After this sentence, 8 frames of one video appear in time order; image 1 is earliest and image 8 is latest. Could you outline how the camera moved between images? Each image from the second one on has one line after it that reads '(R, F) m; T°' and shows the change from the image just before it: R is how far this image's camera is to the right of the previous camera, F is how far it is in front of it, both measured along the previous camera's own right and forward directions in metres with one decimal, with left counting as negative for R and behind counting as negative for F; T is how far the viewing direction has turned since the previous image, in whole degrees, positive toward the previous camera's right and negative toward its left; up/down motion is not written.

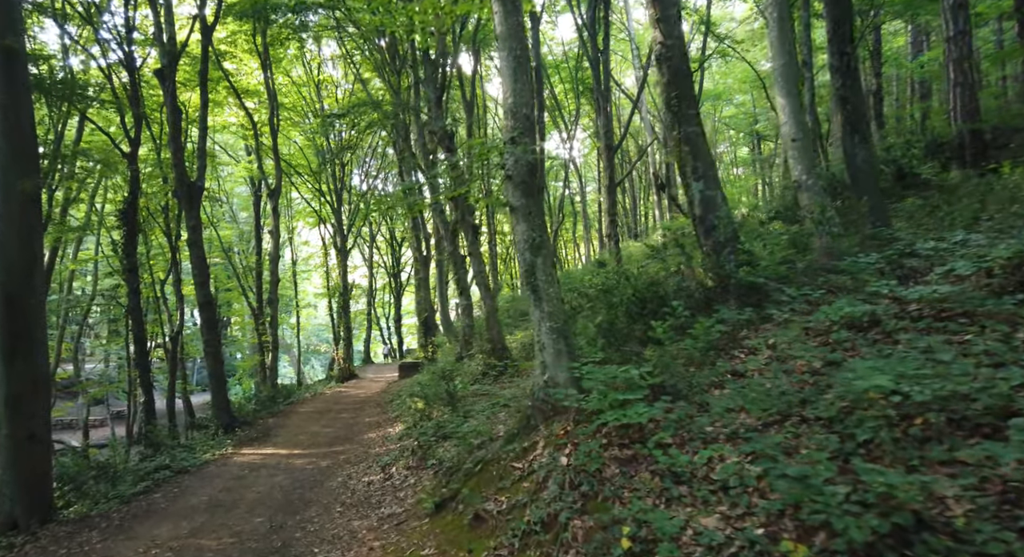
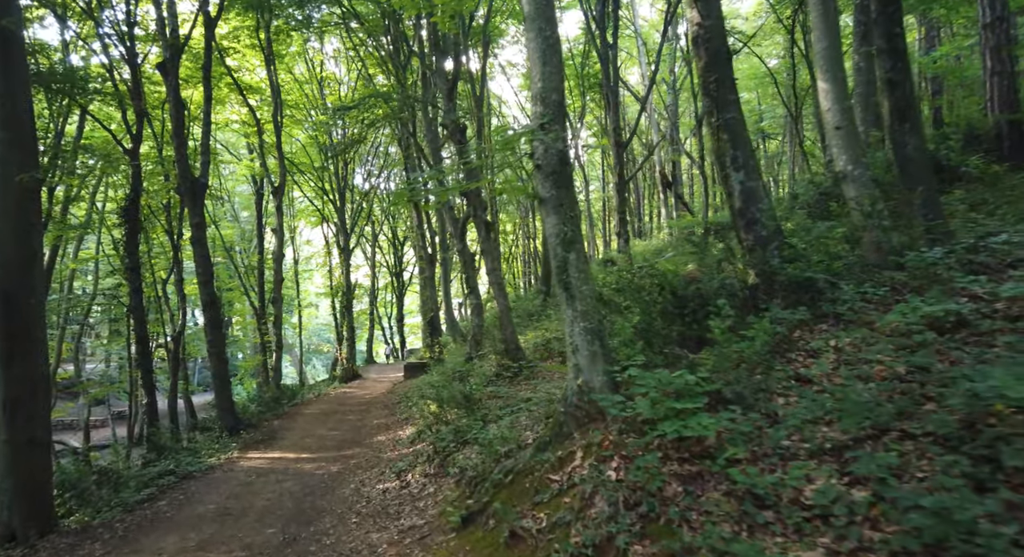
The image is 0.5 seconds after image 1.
(-0.2, +0.3) m; 0°
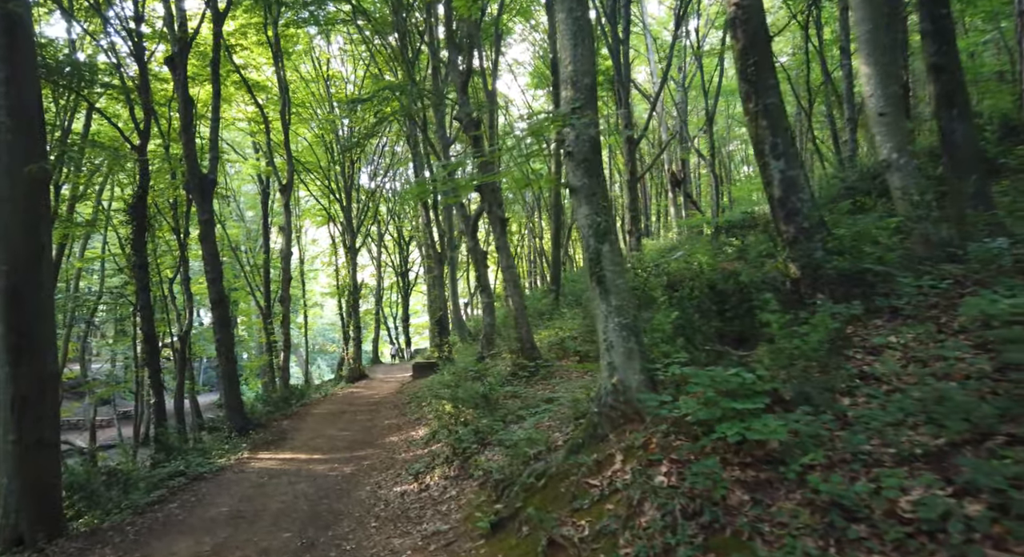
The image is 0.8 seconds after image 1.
(-0.2, +0.2) m; 0°
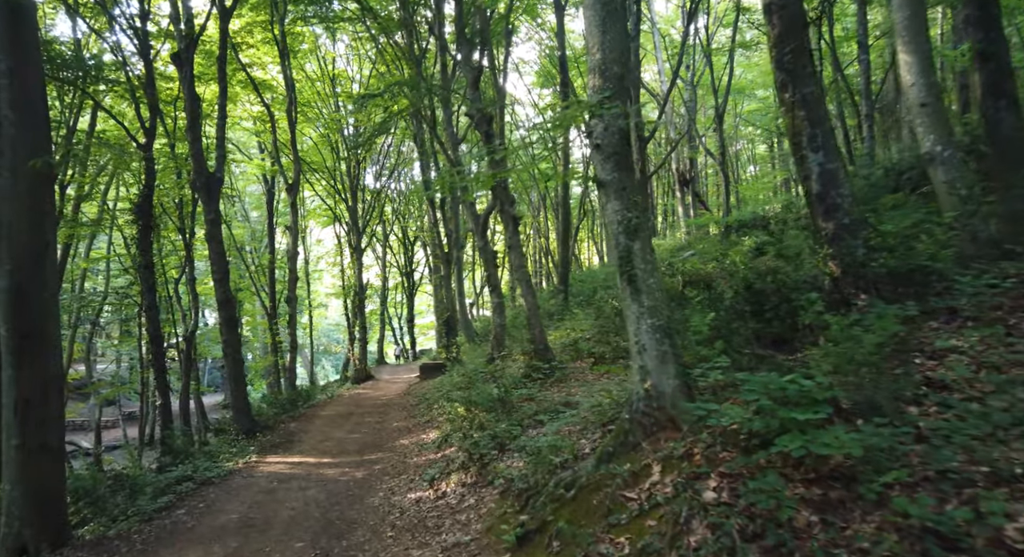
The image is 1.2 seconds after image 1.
(-0.2, +0.2) m; 0°
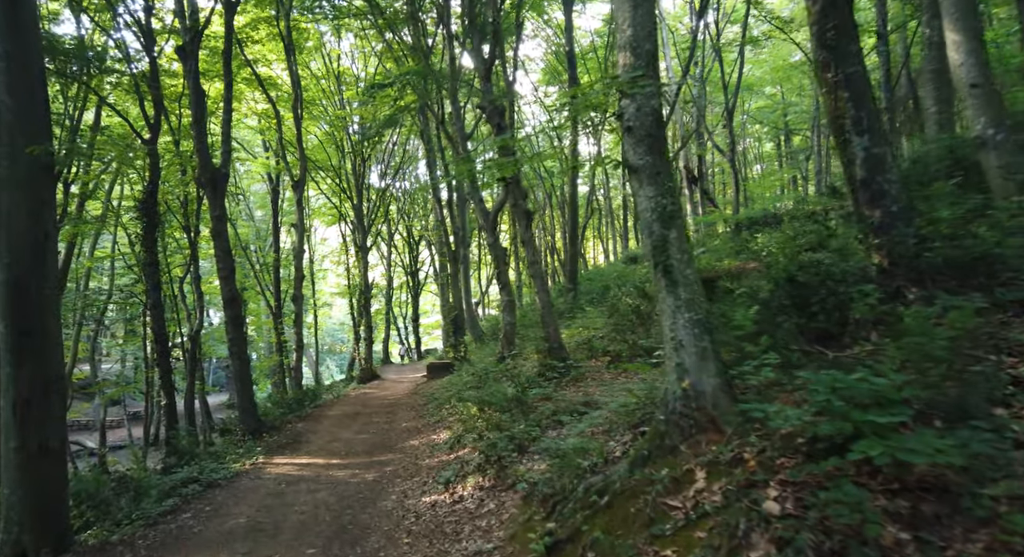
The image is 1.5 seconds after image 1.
(-0.2, +0.3) m; 0°
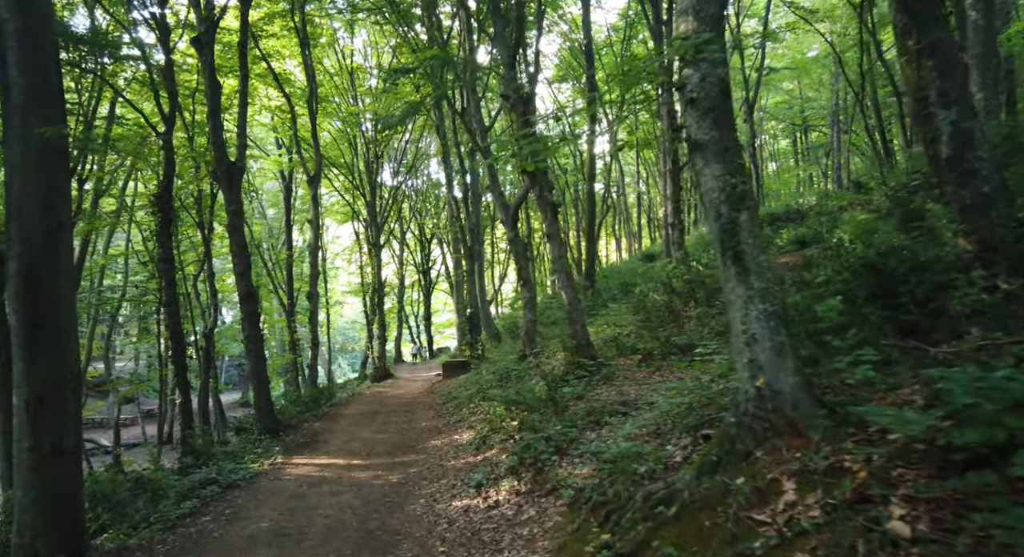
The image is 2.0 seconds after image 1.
(-0.3, +0.3) m; -1°
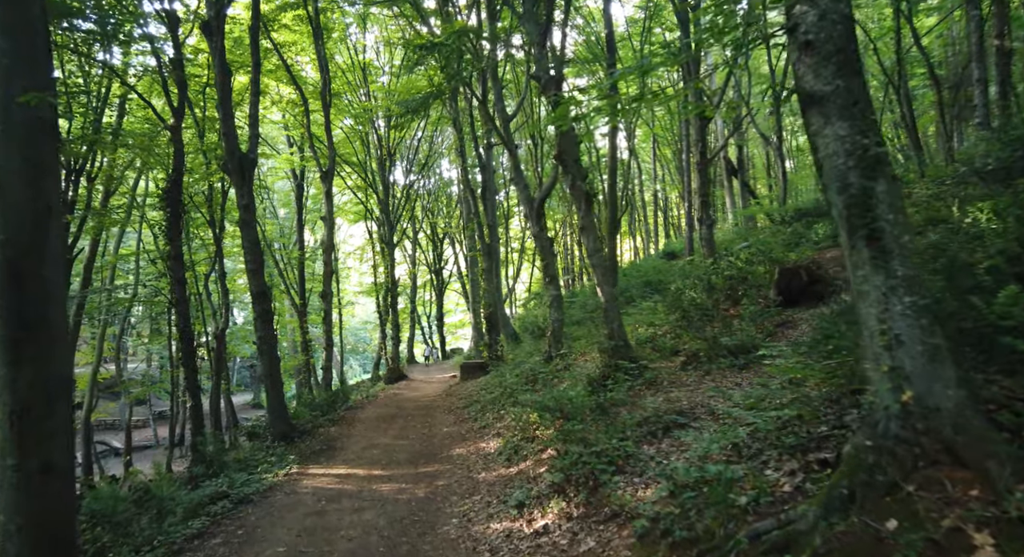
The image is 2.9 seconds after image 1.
(-0.3, +0.7) m; -1°
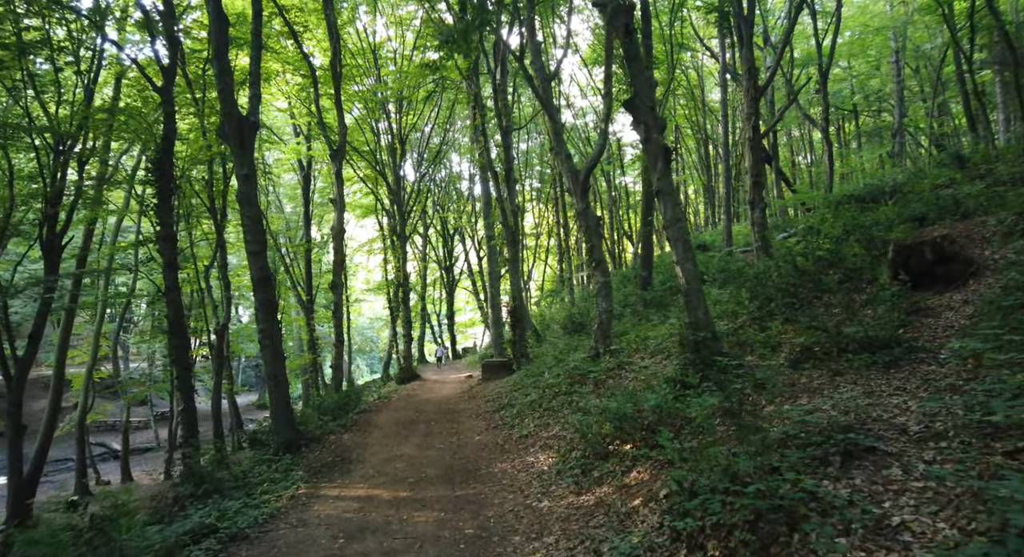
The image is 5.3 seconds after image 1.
(-0.7, +1.7) m; -1°
